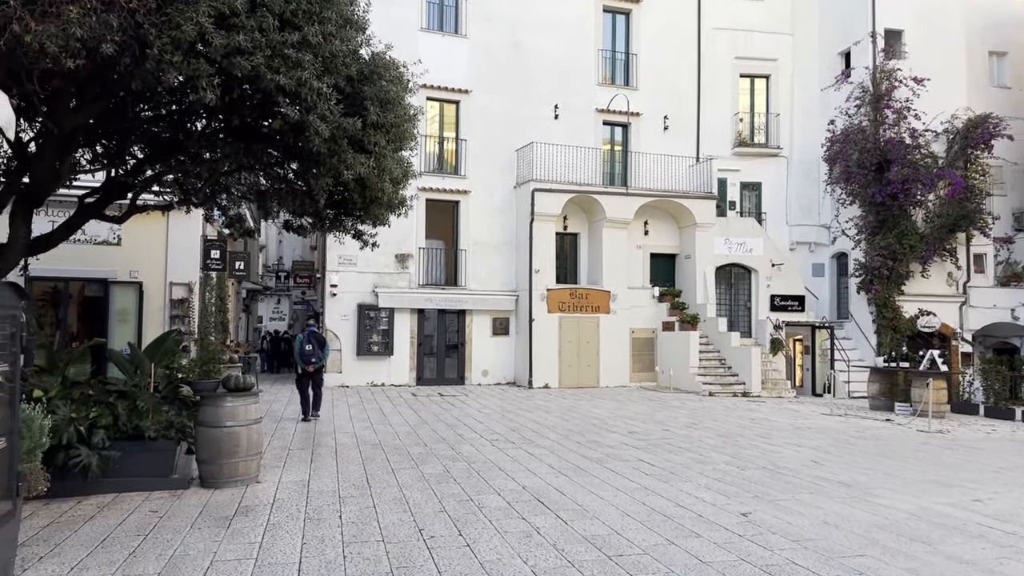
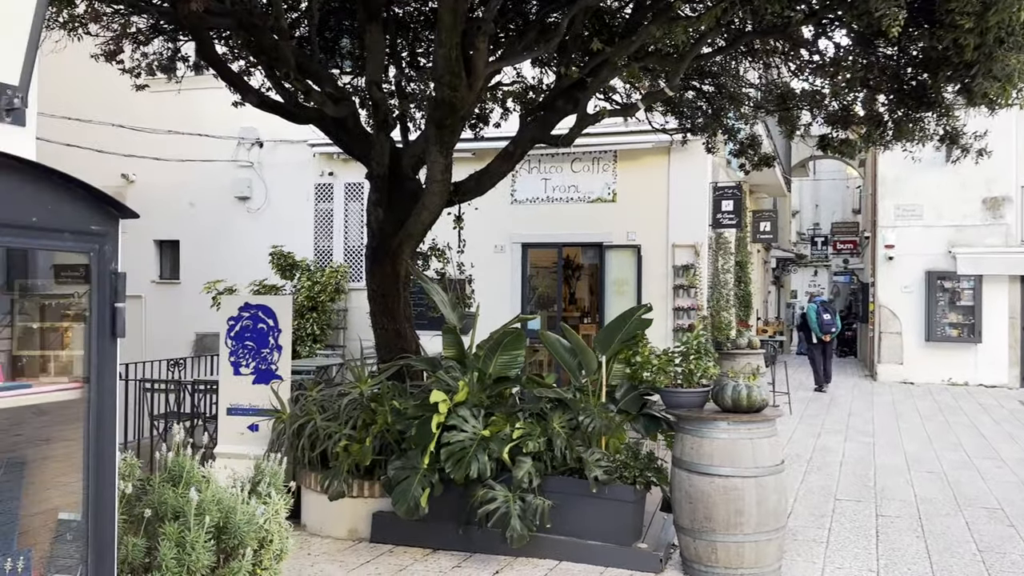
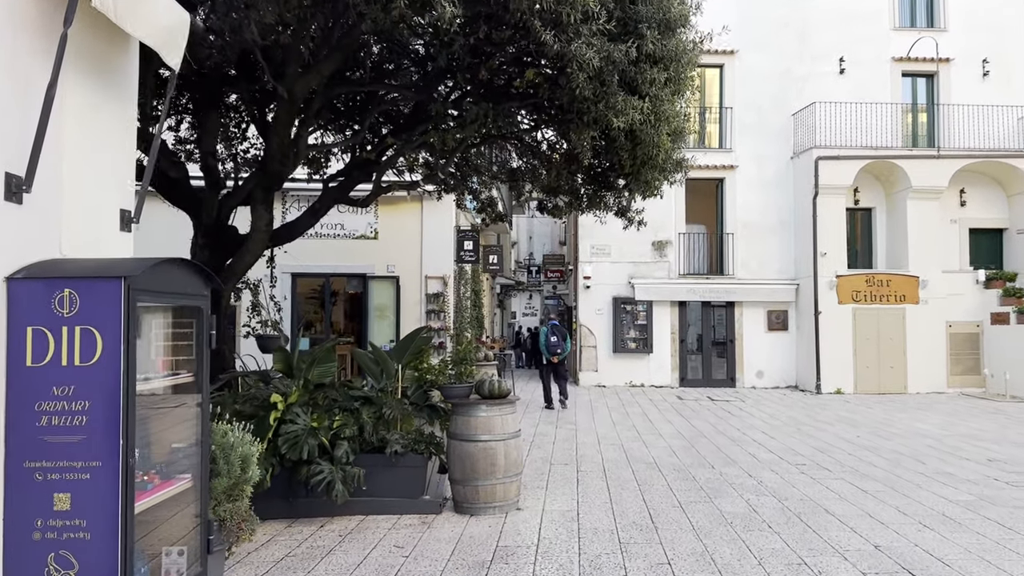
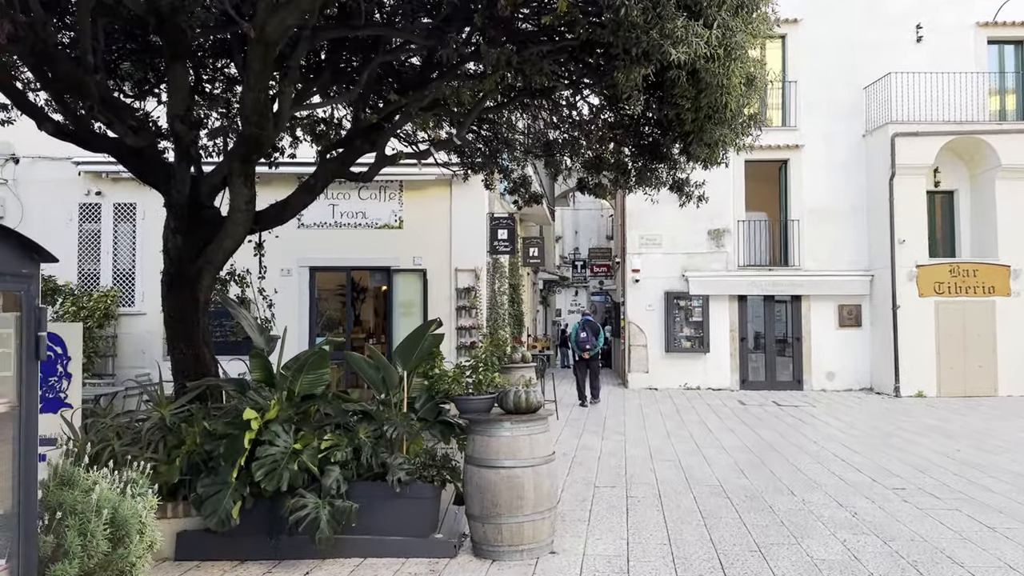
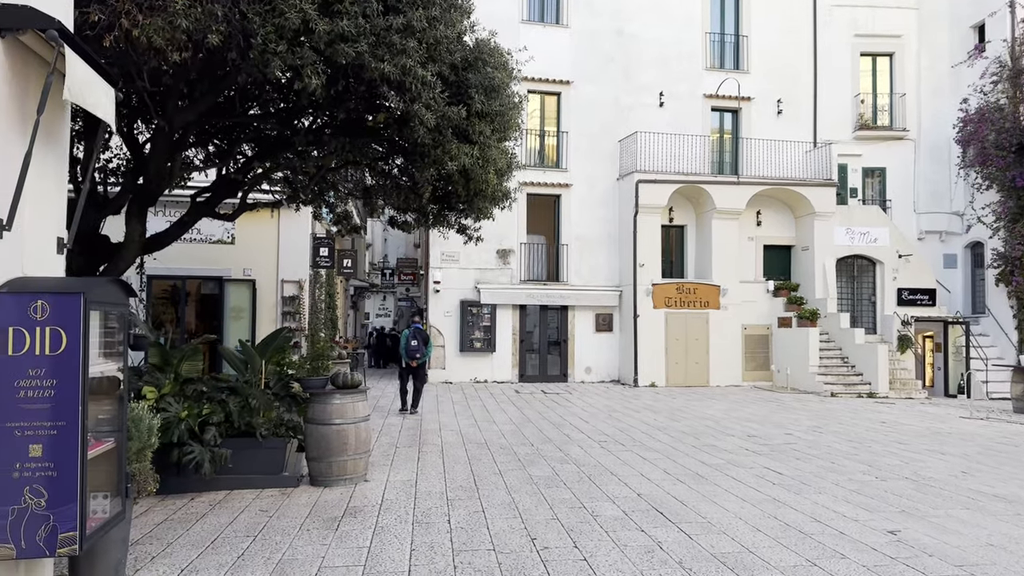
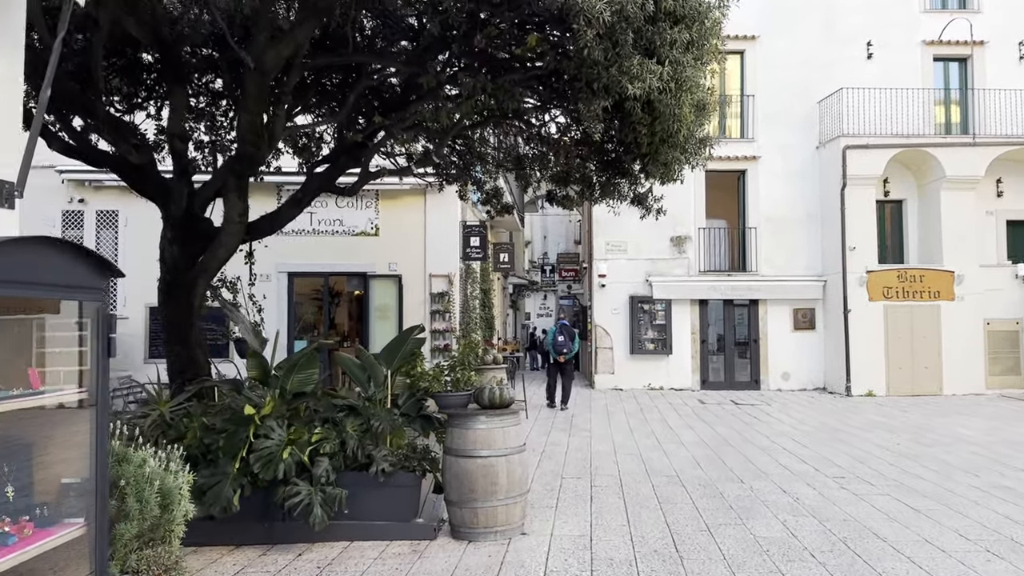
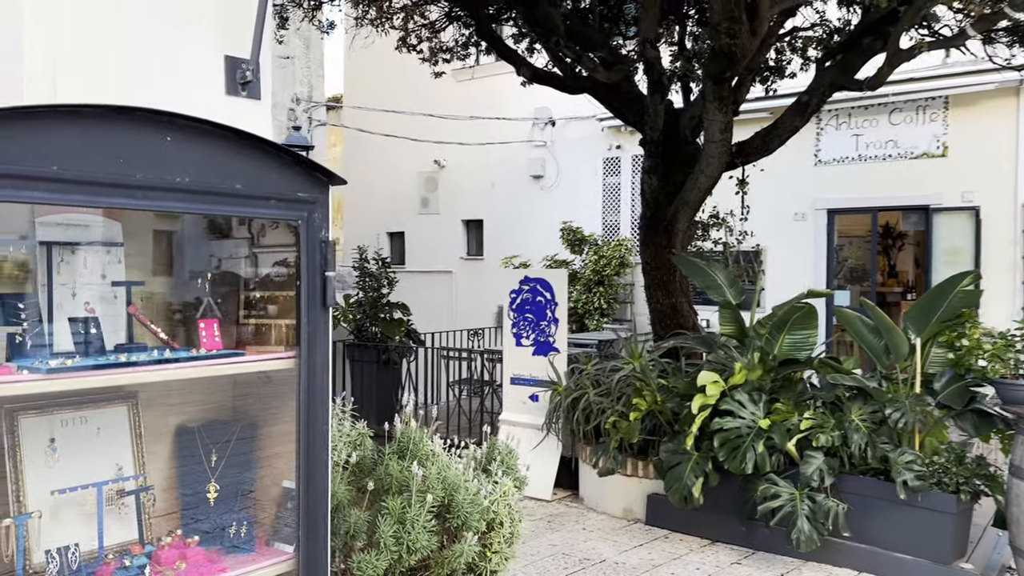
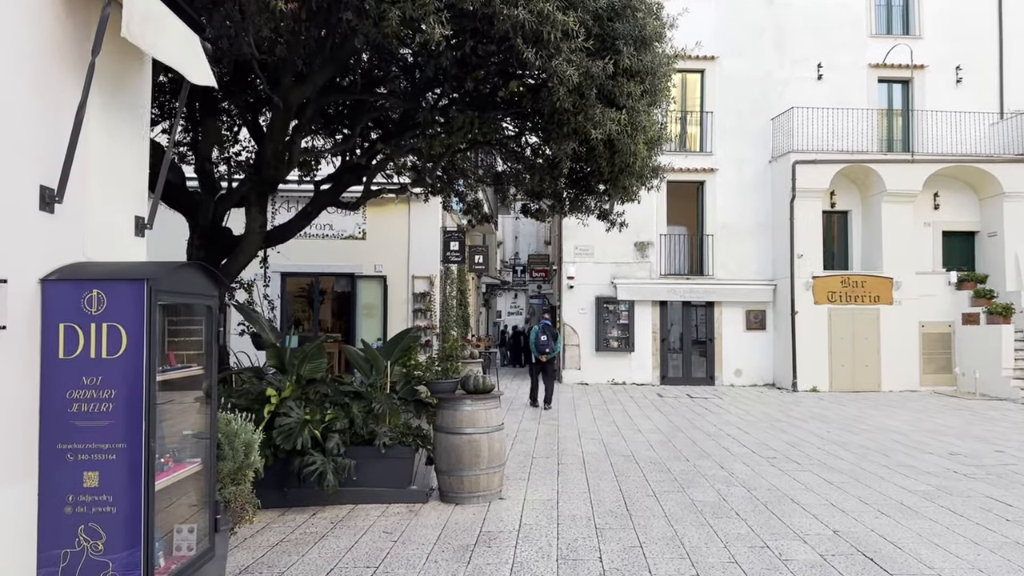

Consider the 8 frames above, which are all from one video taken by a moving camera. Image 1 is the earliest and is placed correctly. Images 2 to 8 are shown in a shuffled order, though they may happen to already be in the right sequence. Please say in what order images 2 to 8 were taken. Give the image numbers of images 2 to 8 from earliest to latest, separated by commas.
5, 8, 3, 6, 4, 2, 7
